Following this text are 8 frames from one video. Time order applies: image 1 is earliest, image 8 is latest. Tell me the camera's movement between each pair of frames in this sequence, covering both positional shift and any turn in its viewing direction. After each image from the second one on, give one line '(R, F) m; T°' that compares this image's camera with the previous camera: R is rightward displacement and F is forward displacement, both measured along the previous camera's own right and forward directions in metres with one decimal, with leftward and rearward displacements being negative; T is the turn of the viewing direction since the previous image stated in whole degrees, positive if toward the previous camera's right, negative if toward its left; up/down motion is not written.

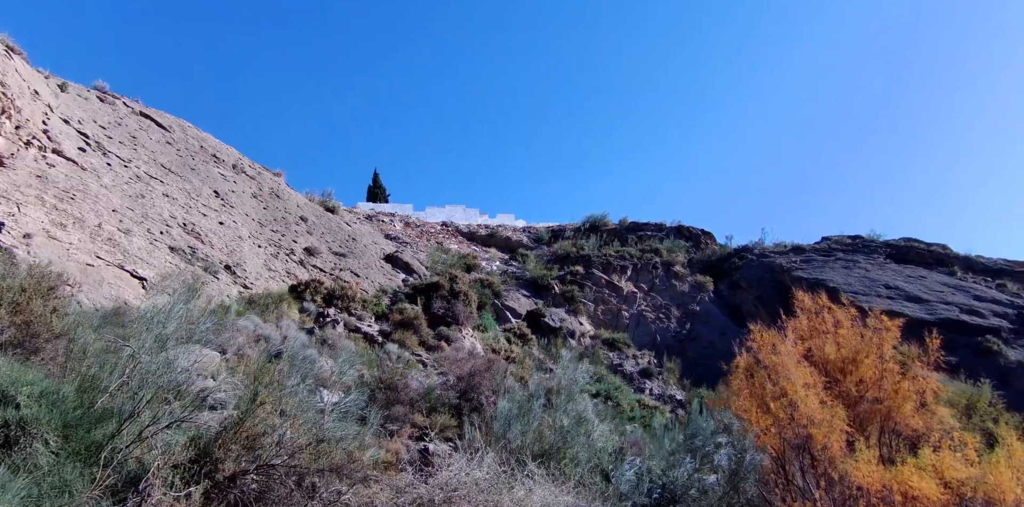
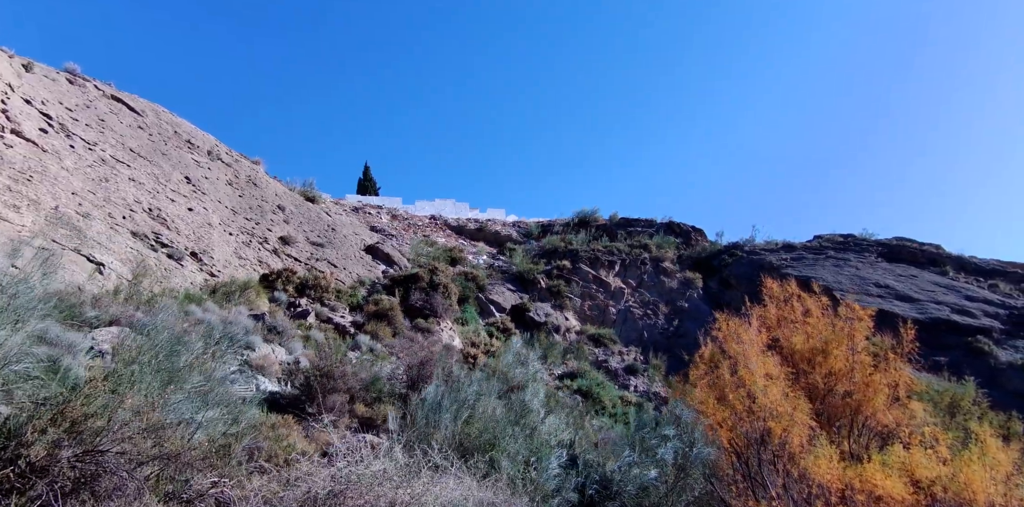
(+0.6, +0.5) m; 0°
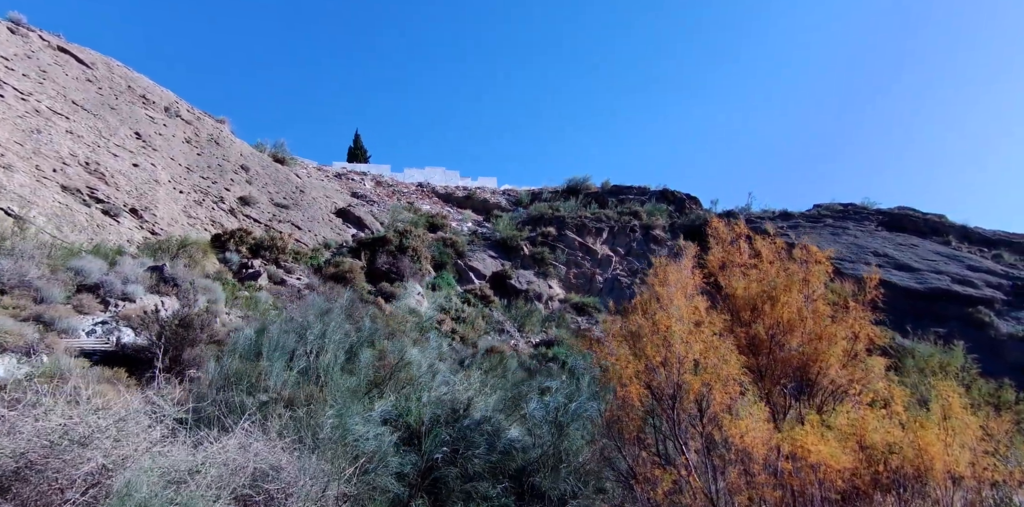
(+1.1, +1.1) m; 0°
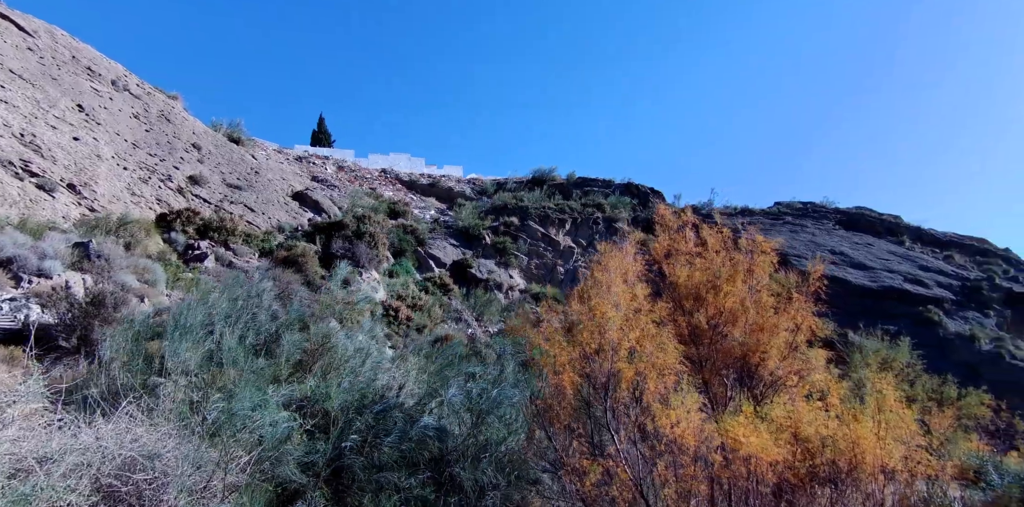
(+0.3, +0.2) m; +3°
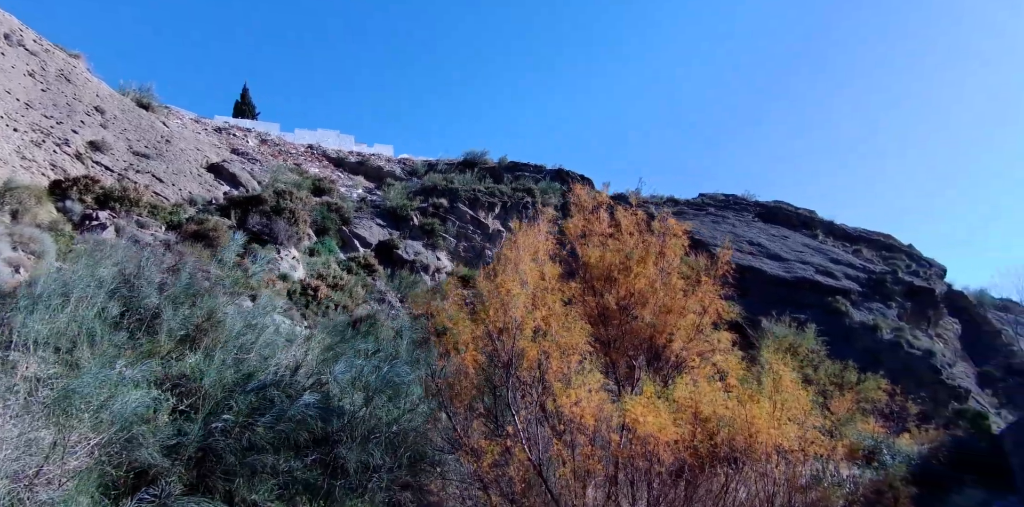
(+0.2, +0.2) m; +6°
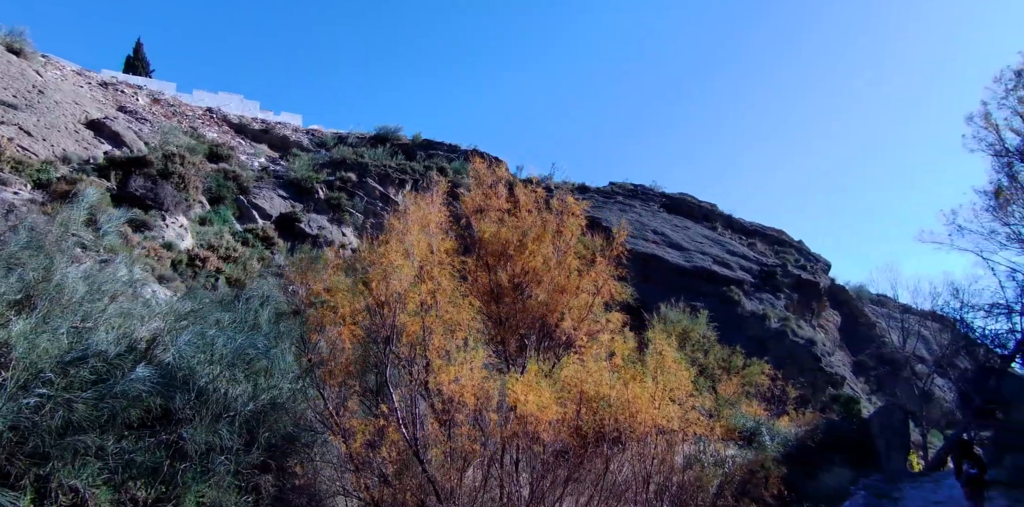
(+0.2, +0.2) m; +8°
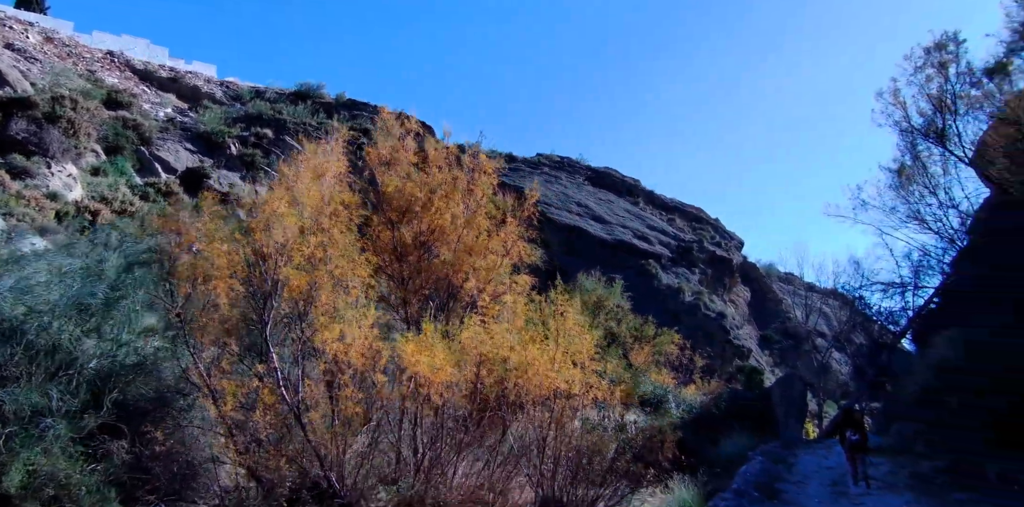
(+0.2, +0.3) m; +7°
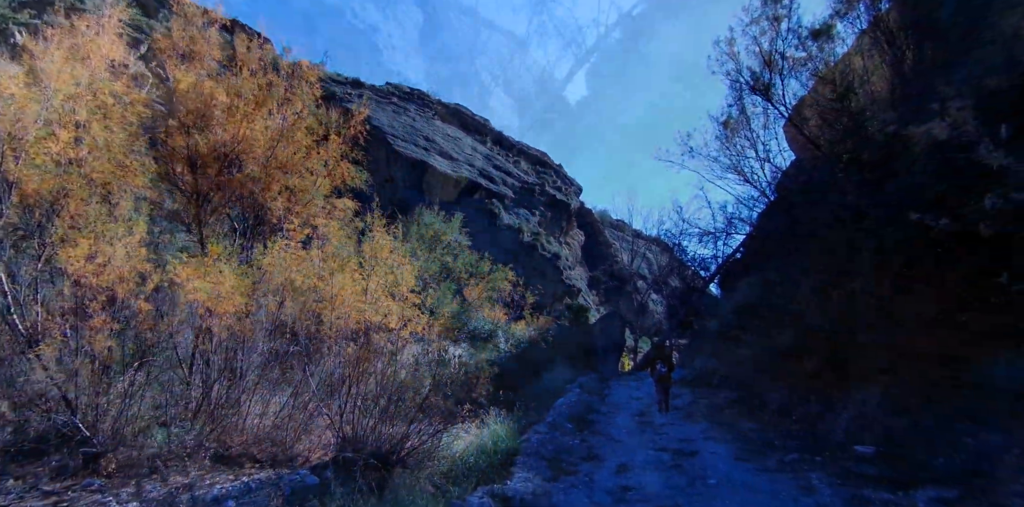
(+0.2, +0.3) m; +14°
